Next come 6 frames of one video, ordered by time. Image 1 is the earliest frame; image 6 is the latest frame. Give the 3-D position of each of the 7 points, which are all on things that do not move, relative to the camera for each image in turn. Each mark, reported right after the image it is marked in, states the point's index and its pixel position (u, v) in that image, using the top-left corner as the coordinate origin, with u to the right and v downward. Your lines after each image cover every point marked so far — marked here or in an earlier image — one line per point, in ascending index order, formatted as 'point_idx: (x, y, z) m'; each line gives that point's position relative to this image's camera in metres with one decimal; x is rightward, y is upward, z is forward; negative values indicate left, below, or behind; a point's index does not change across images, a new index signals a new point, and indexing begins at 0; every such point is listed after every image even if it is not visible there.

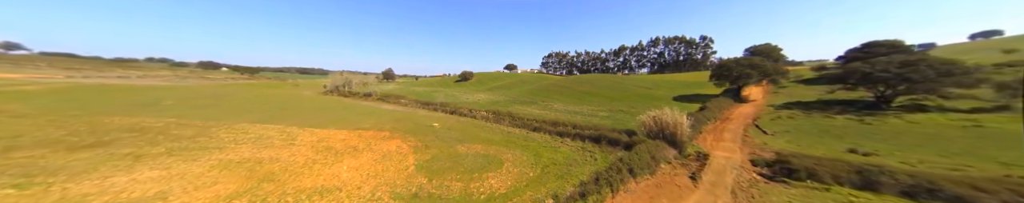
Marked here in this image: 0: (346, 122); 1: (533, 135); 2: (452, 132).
0: (-15.0, -1.8, +19.4) m
1: (+1.9, -3.1, +19.6) m
2: (-5.5, -2.8, +19.6) m
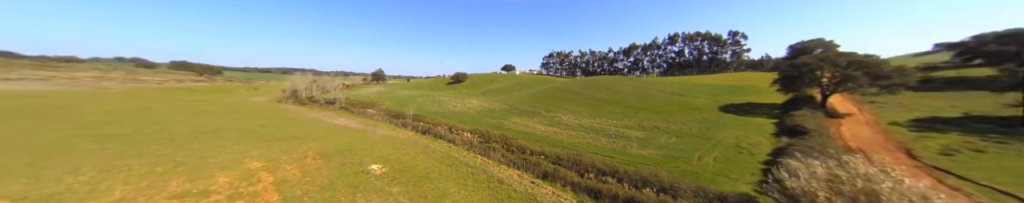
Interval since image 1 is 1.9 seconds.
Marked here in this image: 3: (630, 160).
0: (-15.4, -3.3, +10.2) m
1: (+1.6, -4.5, +10.6) m
2: (-5.9, -4.2, +10.5) m
3: (+8.1, -3.9, +14.7) m
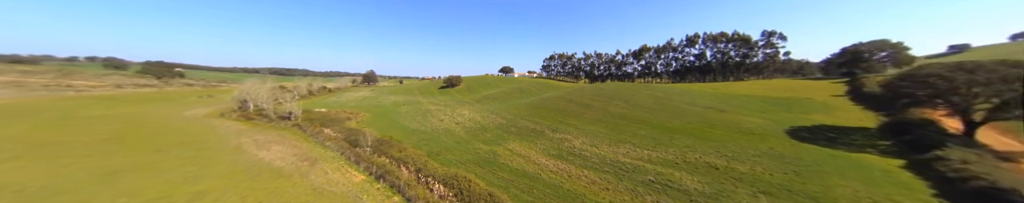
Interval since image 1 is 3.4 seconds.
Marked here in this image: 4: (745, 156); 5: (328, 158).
0: (-15.6, -5.4, +2.6) m
1: (+1.3, -6.7, +3.1) m
2: (-6.1, -6.4, +3.0) m
3: (+7.8, -6.1, +7.3) m
4: (+19.8, -4.6, +18.2) m
5: (-16.9, -5.1, +19.7) m
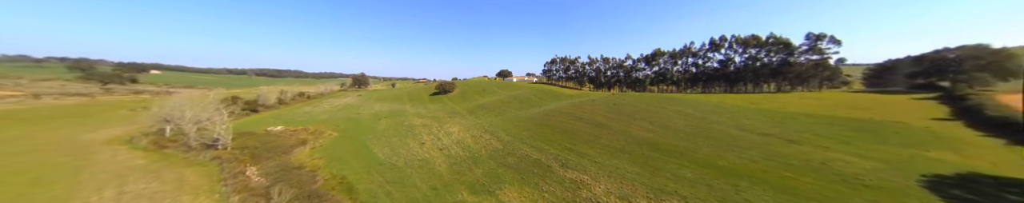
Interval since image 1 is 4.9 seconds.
0: (-15.7, -7.9, -5.0) m
1: (+1.2, -9.2, -4.4) m
2: (-6.2, -8.9, -4.6) m
3: (+7.7, -8.6, -0.2) m
4: (+19.6, -7.2, +10.9) m
5: (-17.1, -7.6, +12.1) m
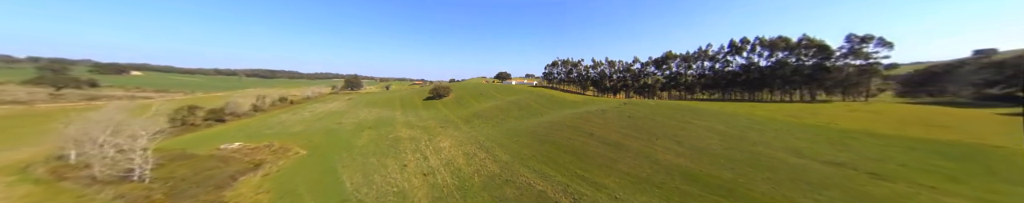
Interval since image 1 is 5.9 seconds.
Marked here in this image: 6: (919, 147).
0: (-15.6, -9.5, -10.2) m
1: (+1.3, -10.8, -9.5) m
2: (-6.1, -10.5, -9.7) m
3: (+7.7, -10.2, -5.3) m
4: (+19.6, -8.8, +5.9) m
5: (-17.1, -9.3, +6.8) m
6: (+37.7, -4.1, +20.0) m
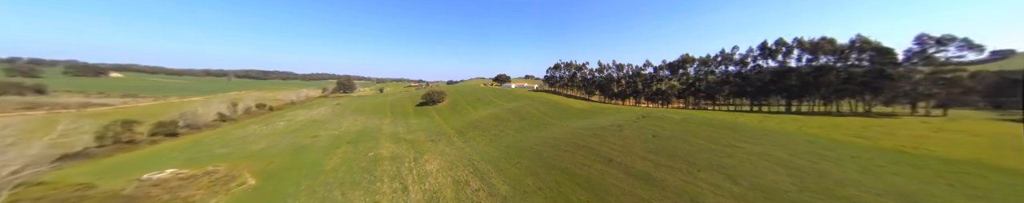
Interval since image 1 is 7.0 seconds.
0: (-15.4, -11.3, -16.1) m
1: (+1.5, -12.6, -15.4) m
2: (-5.9, -12.4, -15.6) m
3: (+7.9, -12.1, -11.1) m
4: (+19.7, -10.7, +0.1) m
5: (-17.0, -11.1, +0.9) m
6: (+37.8, -6.0, +14.3) m
